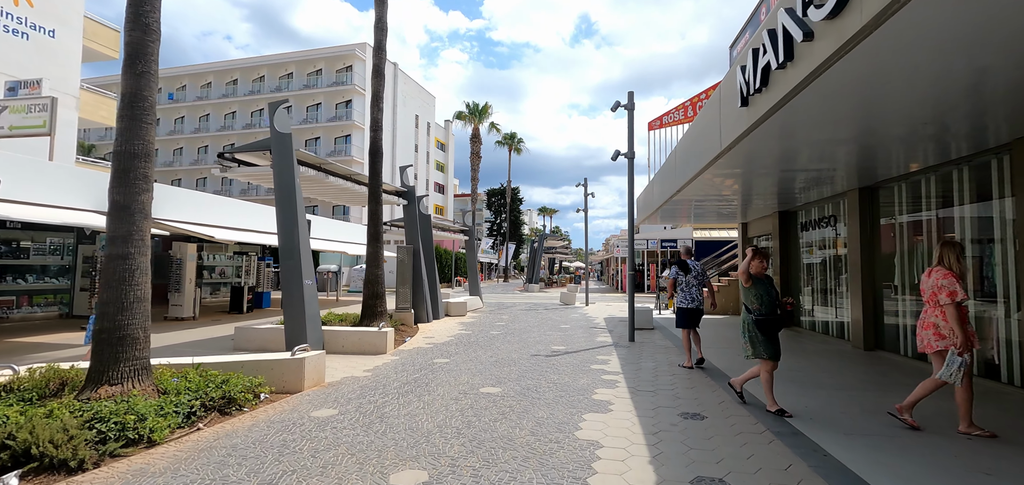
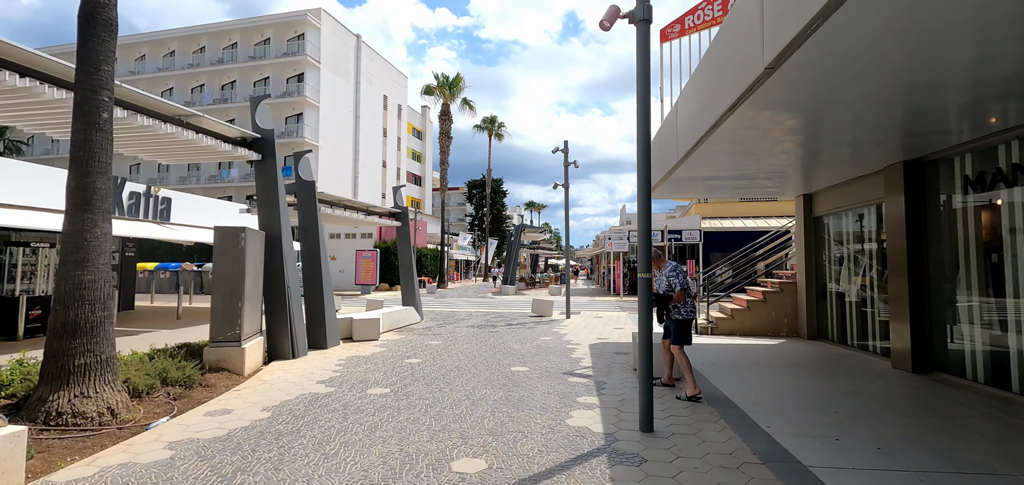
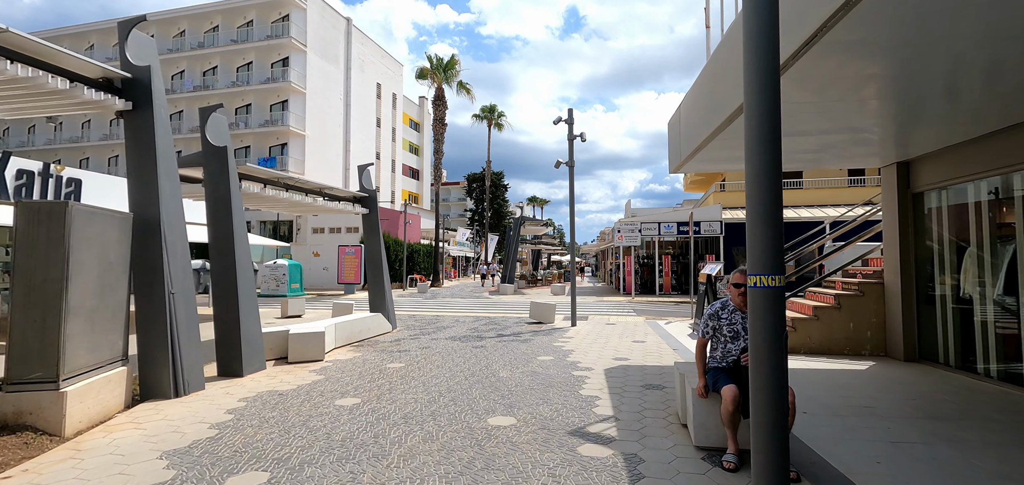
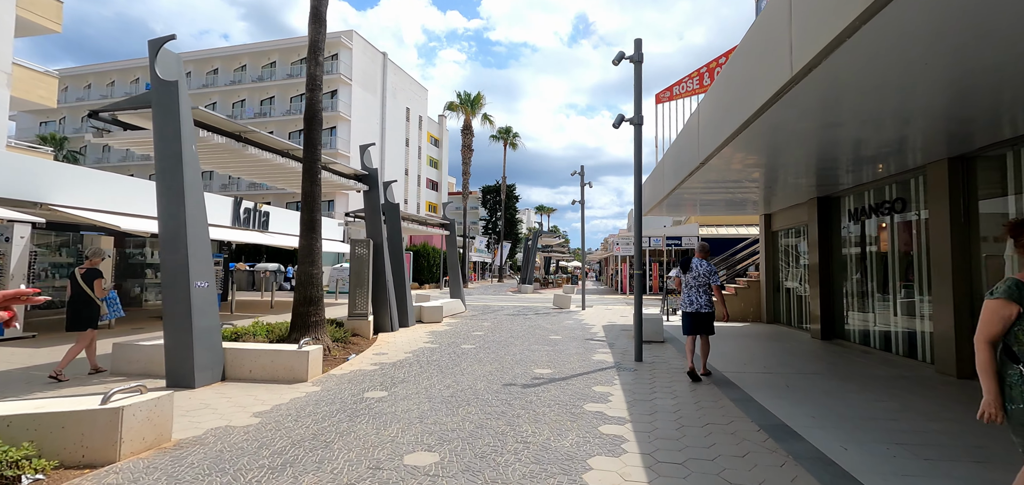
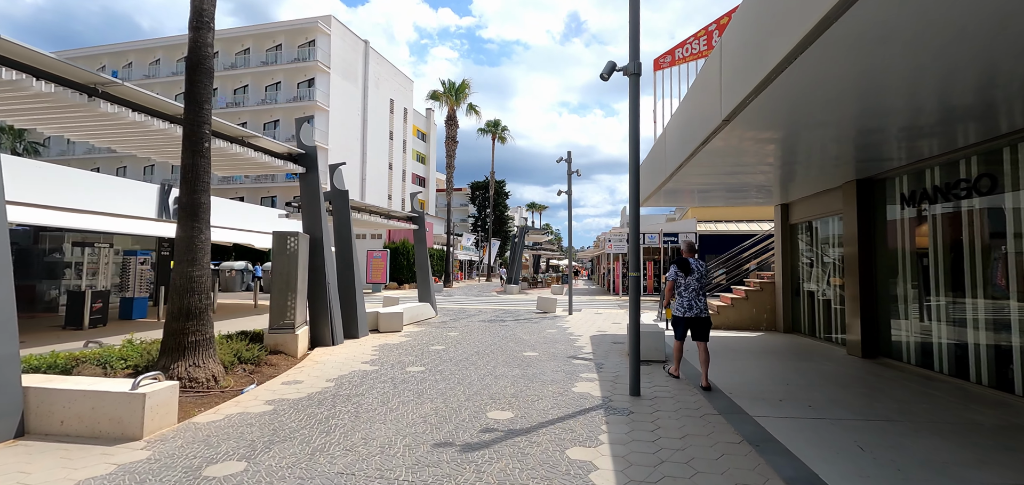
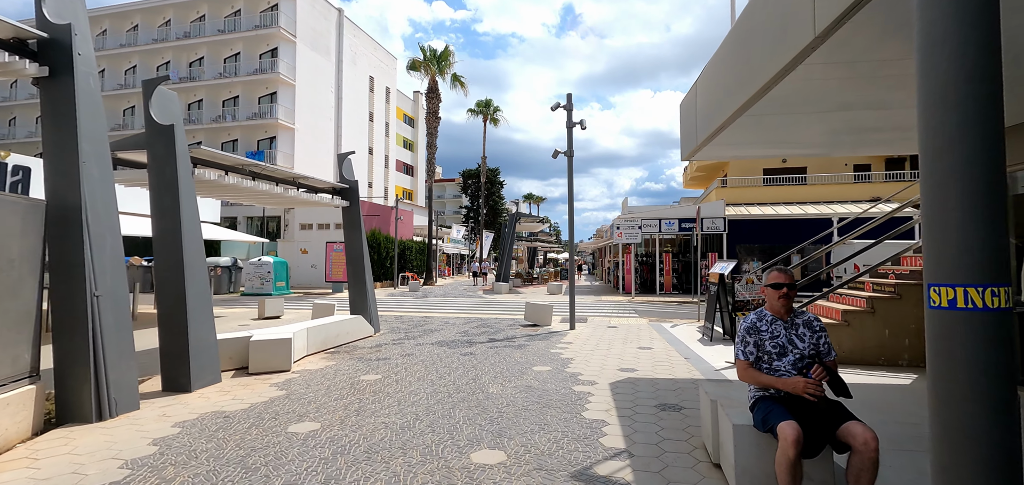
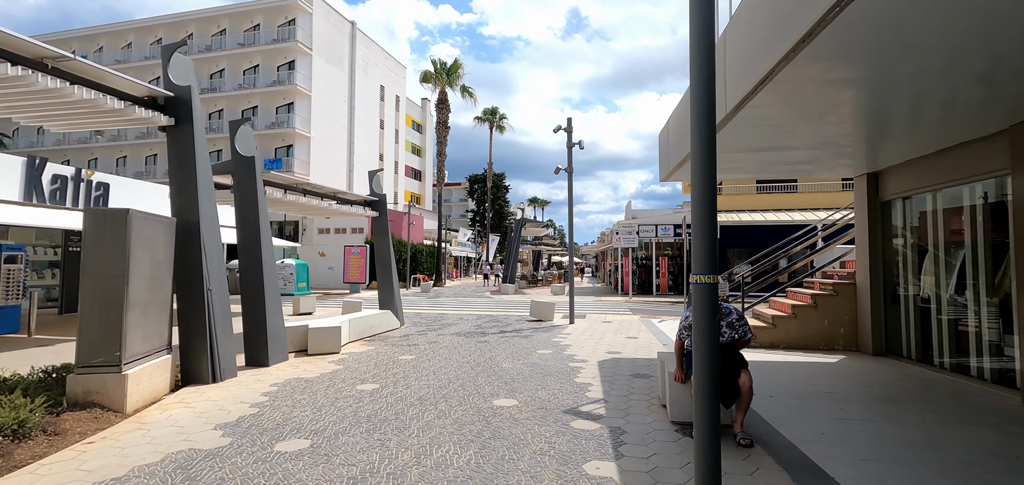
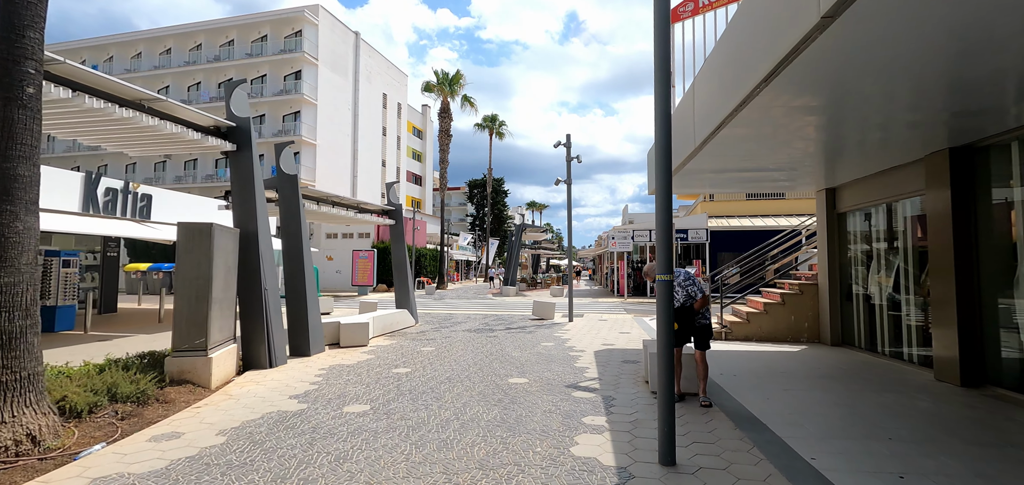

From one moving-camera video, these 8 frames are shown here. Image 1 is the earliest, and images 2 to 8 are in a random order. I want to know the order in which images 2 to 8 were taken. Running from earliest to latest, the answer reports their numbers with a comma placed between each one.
4, 5, 2, 8, 7, 3, 6
